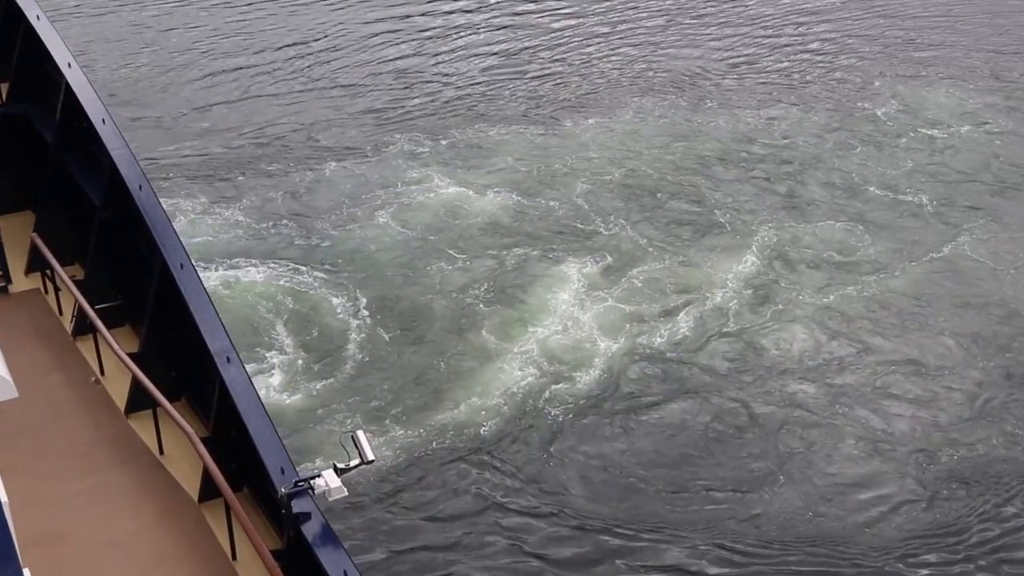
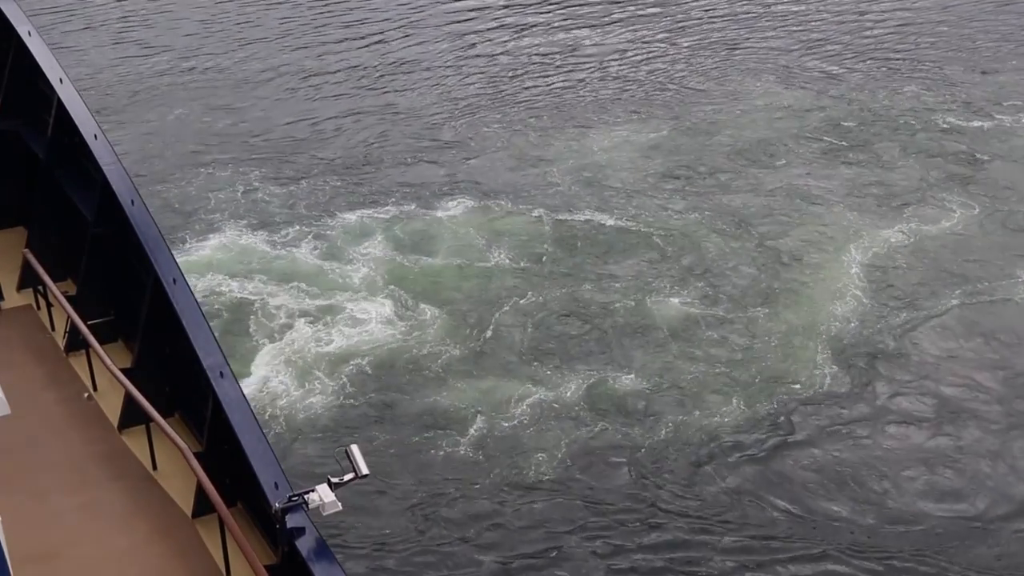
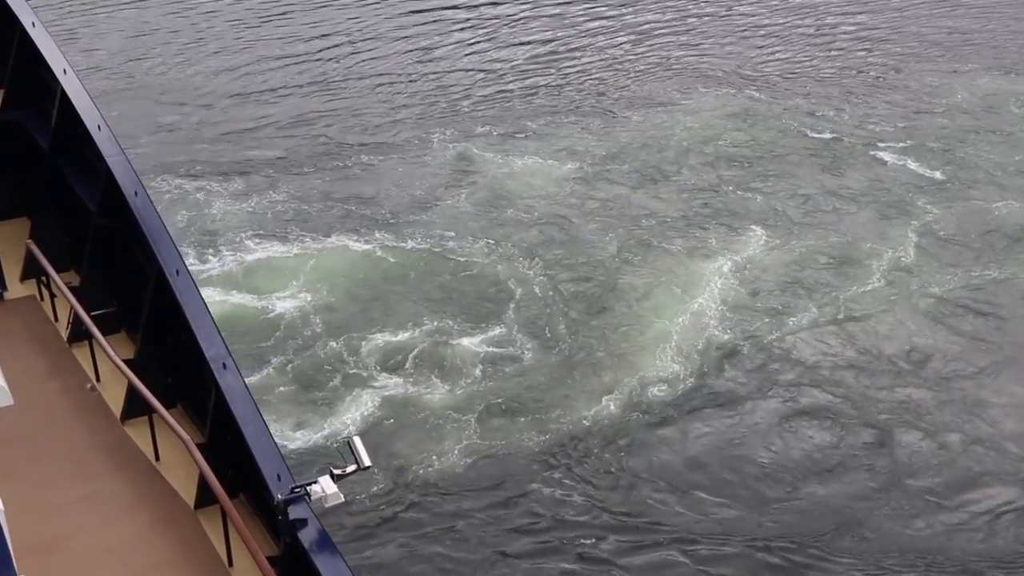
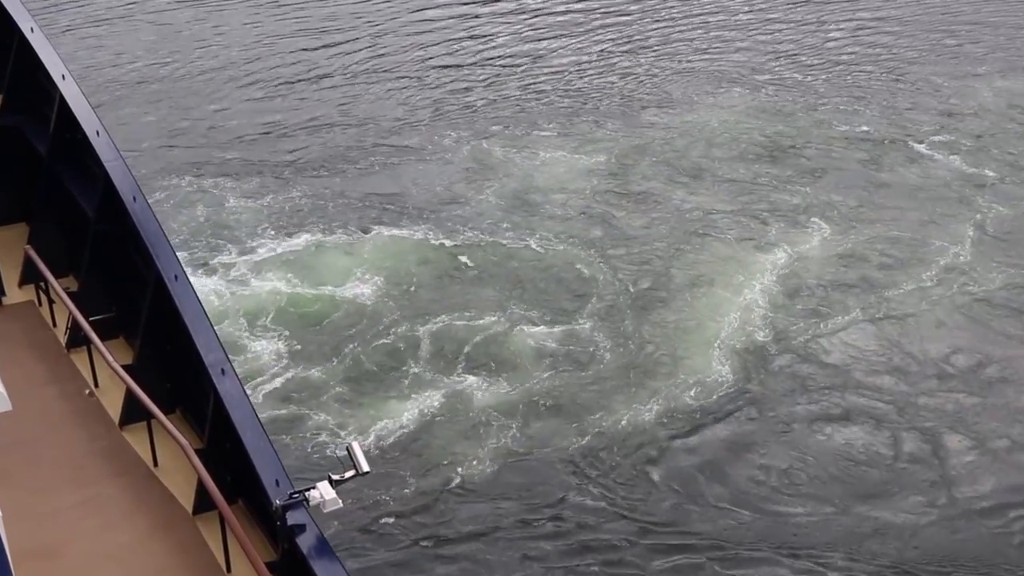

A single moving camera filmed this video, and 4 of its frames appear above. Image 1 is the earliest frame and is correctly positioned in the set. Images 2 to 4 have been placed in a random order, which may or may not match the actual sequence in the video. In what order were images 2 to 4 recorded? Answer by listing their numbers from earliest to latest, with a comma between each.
3, 4, 2
